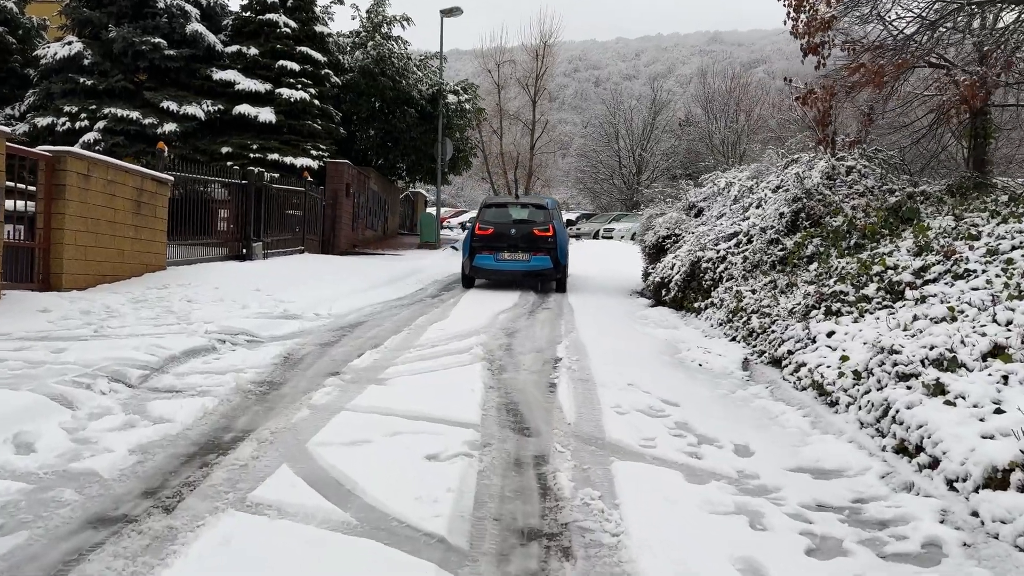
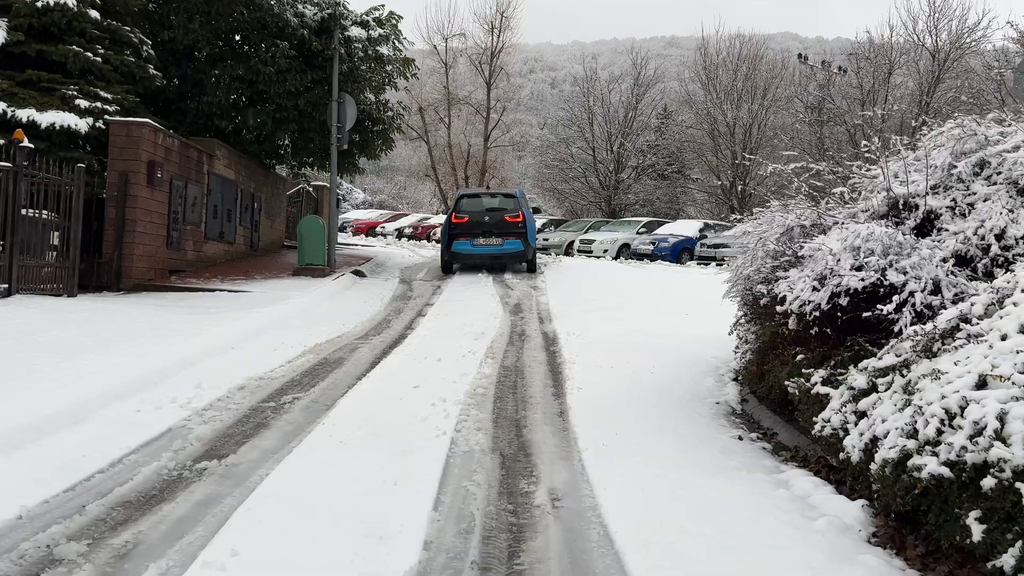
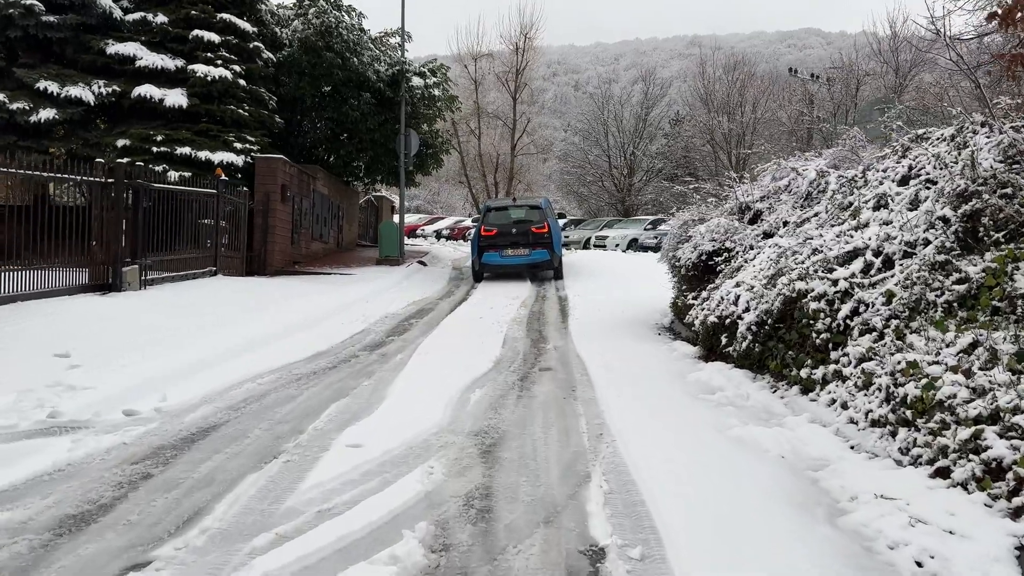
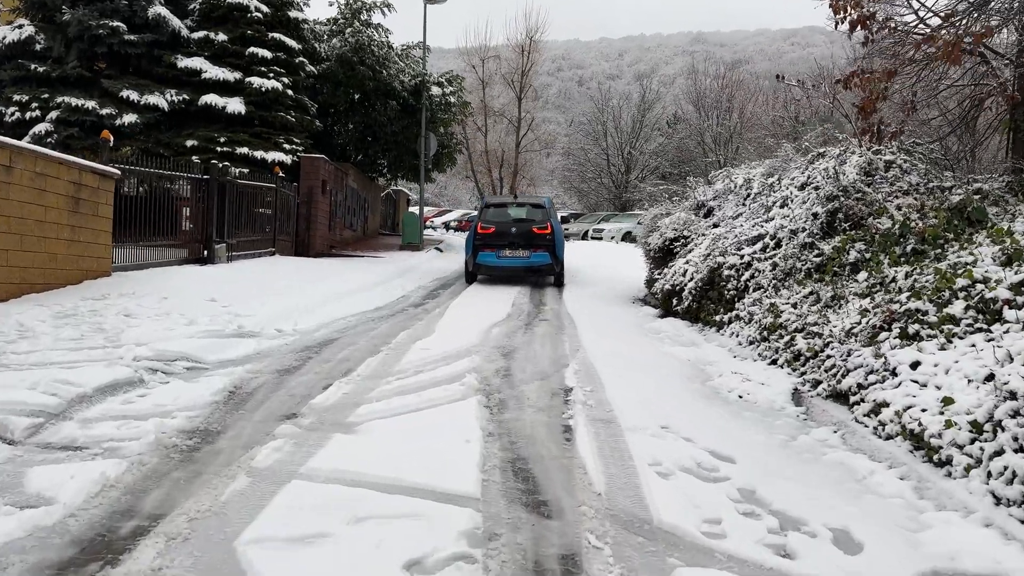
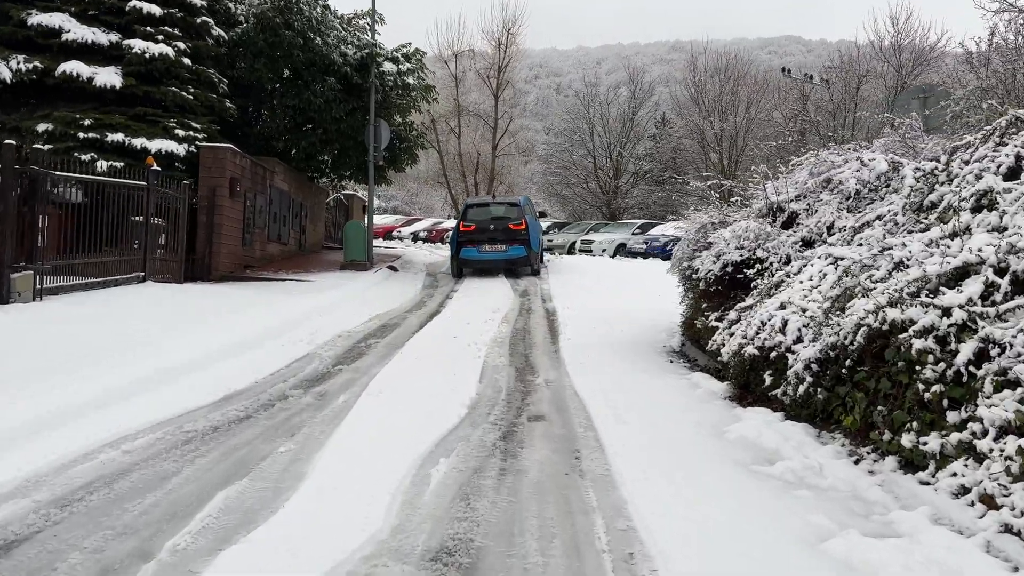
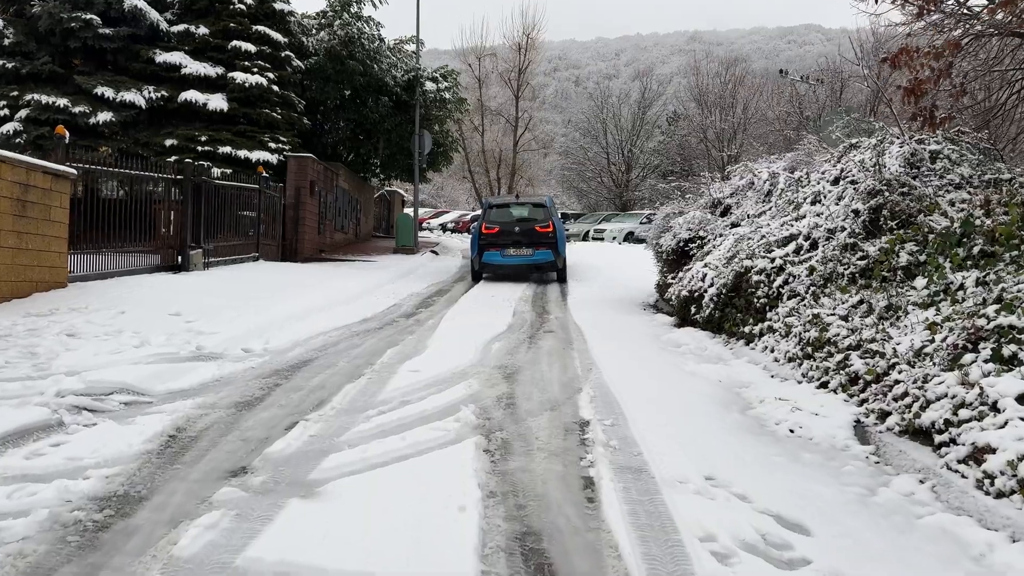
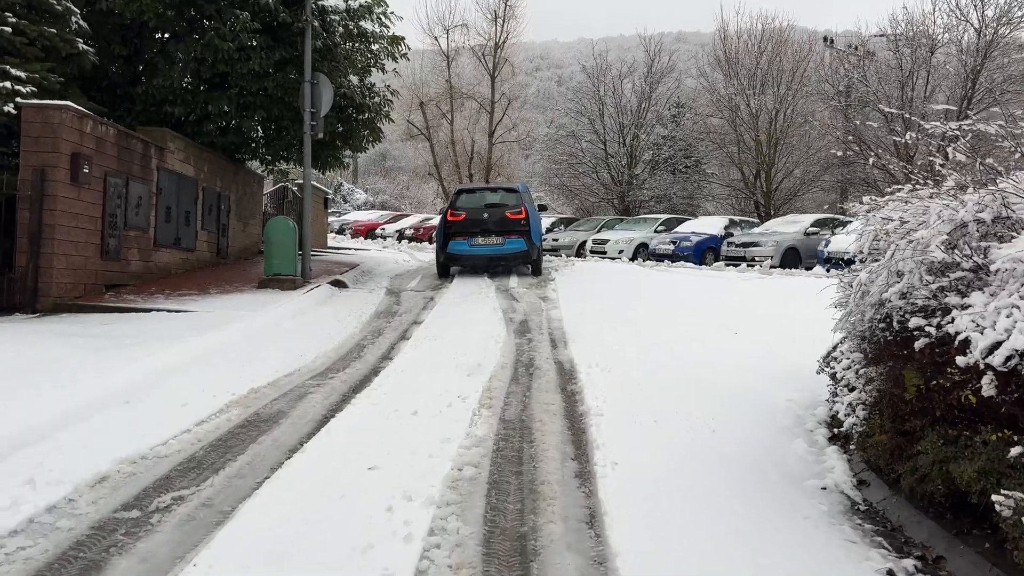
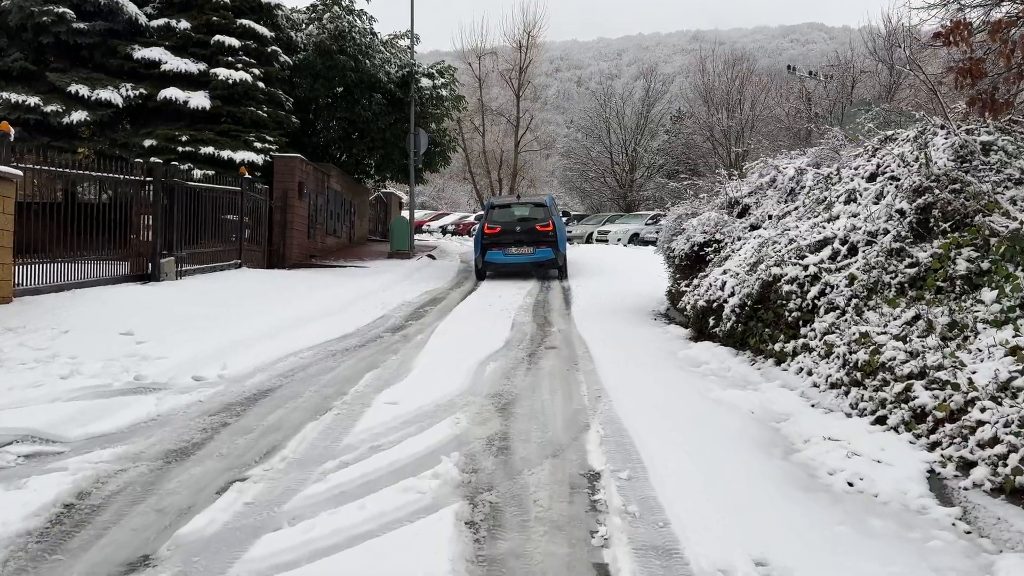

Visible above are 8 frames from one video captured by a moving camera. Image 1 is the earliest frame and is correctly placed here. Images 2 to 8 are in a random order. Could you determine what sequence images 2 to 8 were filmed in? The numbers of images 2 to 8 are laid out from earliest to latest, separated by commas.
4, 6, 8, 3, 5, 2, 7
